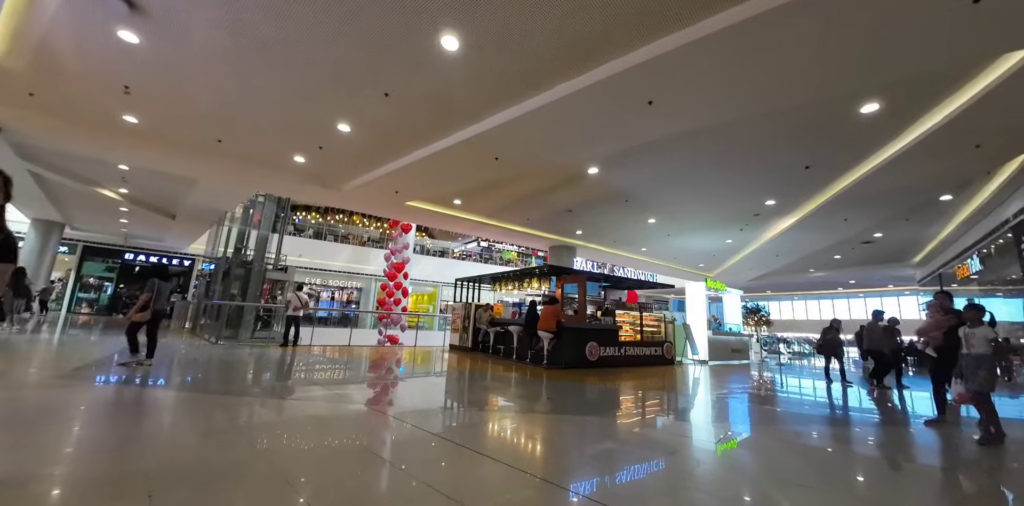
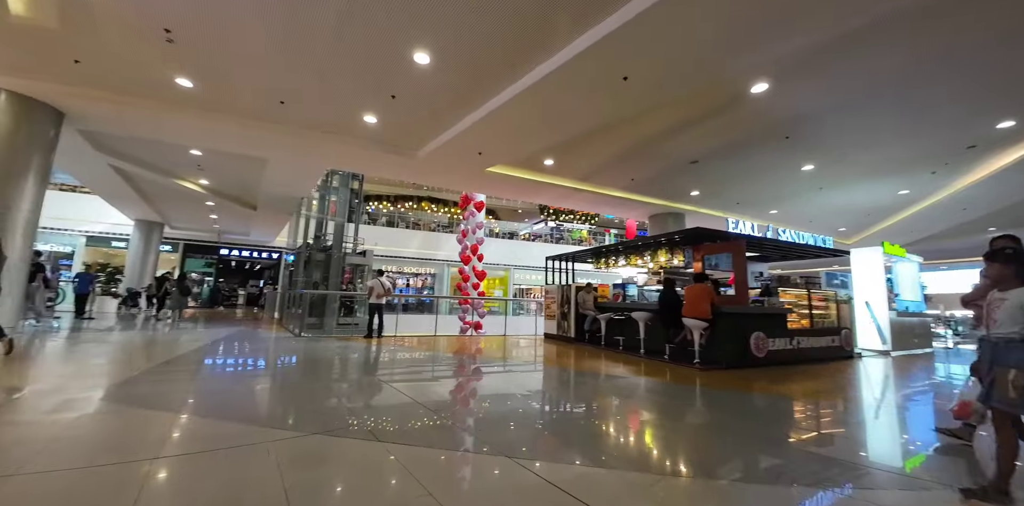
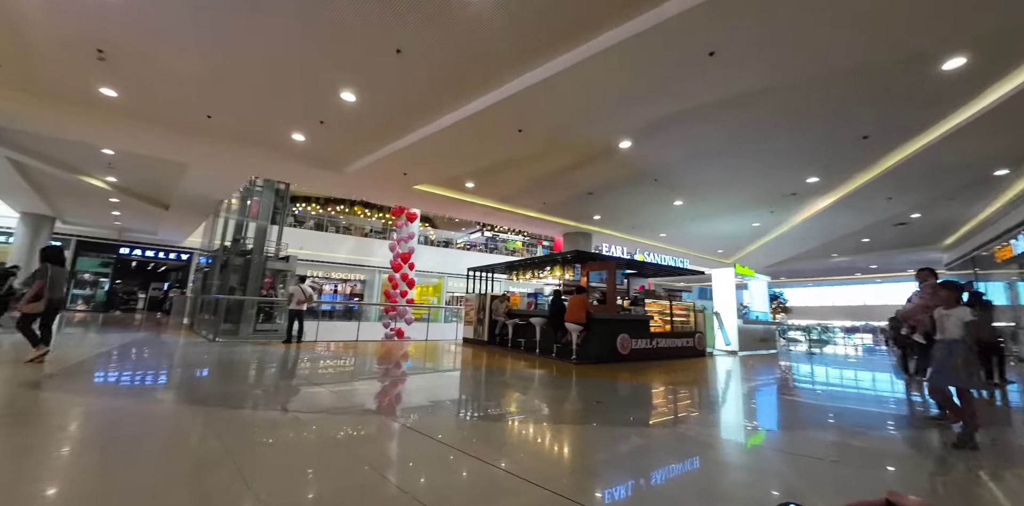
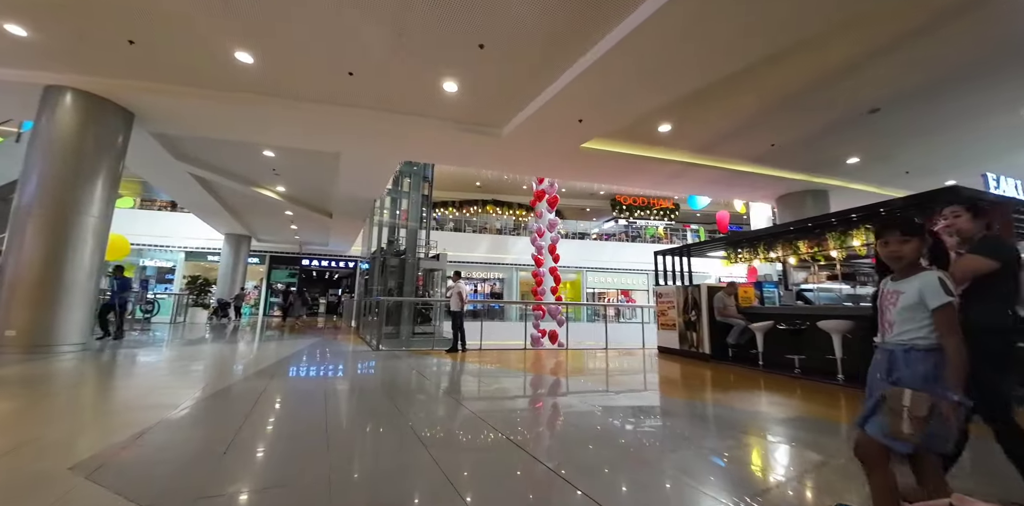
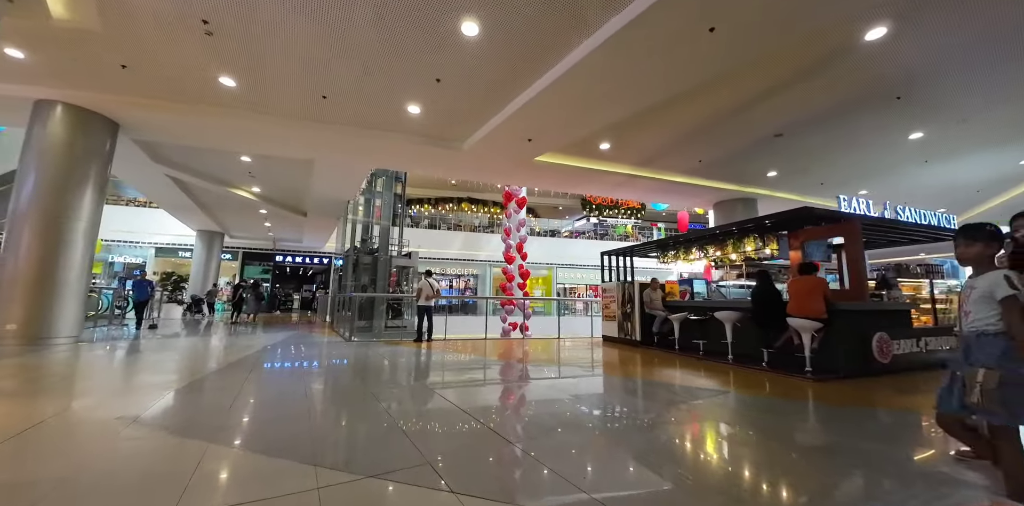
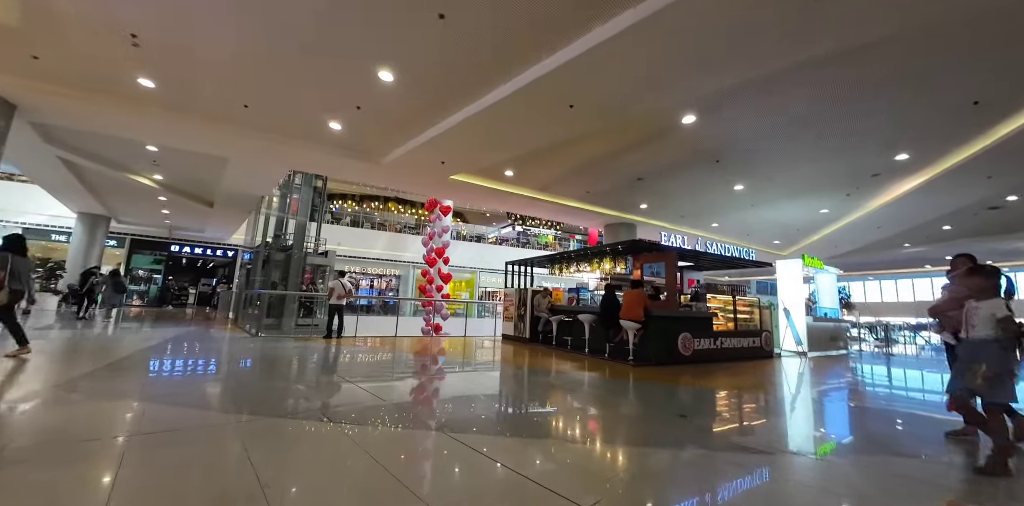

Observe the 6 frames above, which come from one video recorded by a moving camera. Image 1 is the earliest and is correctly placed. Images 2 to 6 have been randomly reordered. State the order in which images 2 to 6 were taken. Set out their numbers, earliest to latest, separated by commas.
3, 6, 2, 5, 4
